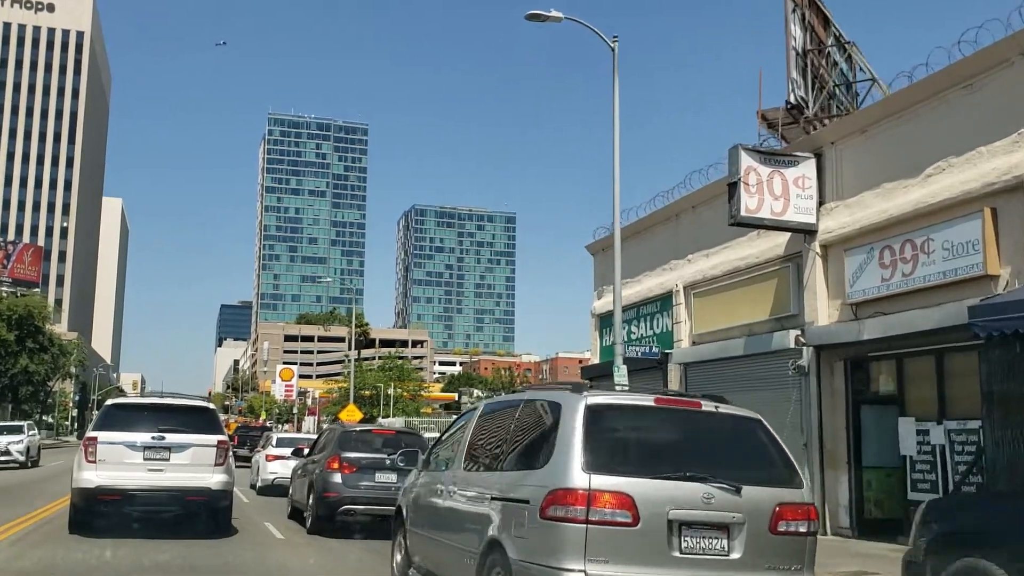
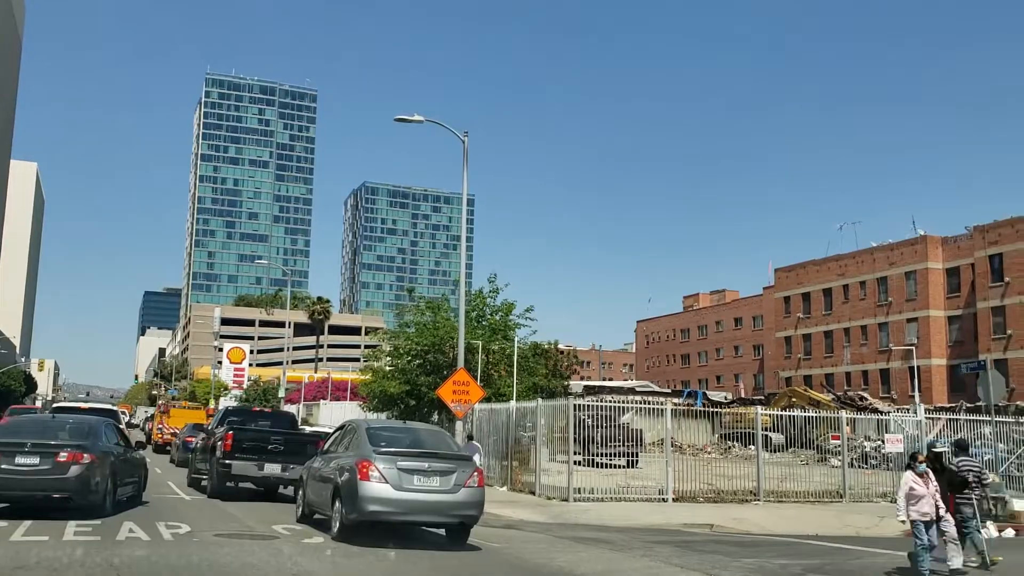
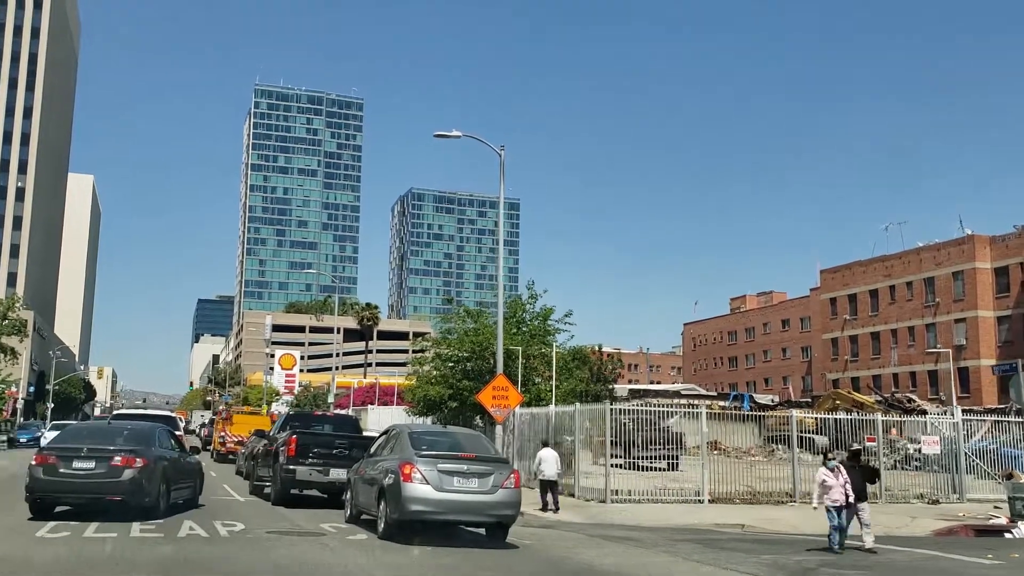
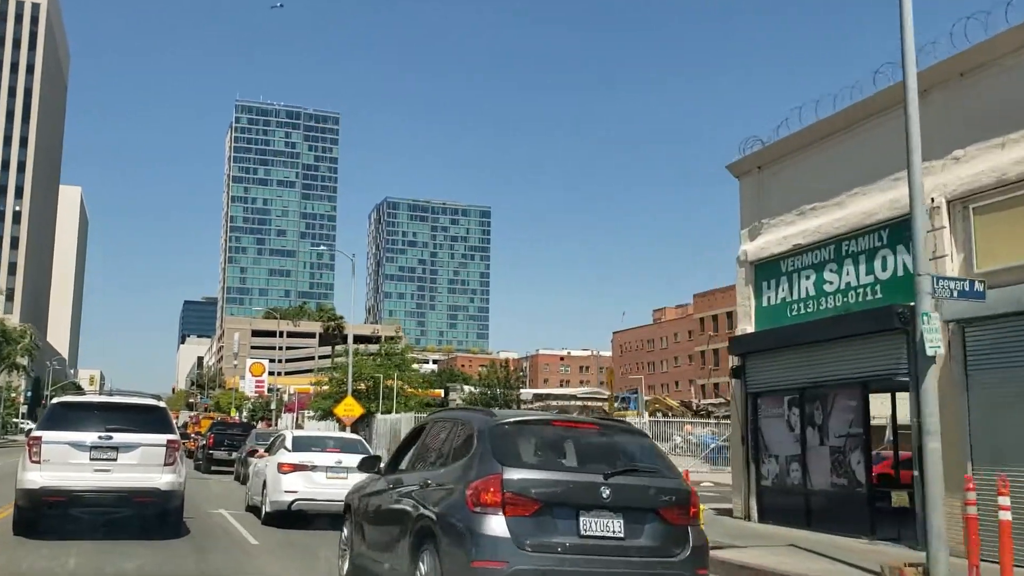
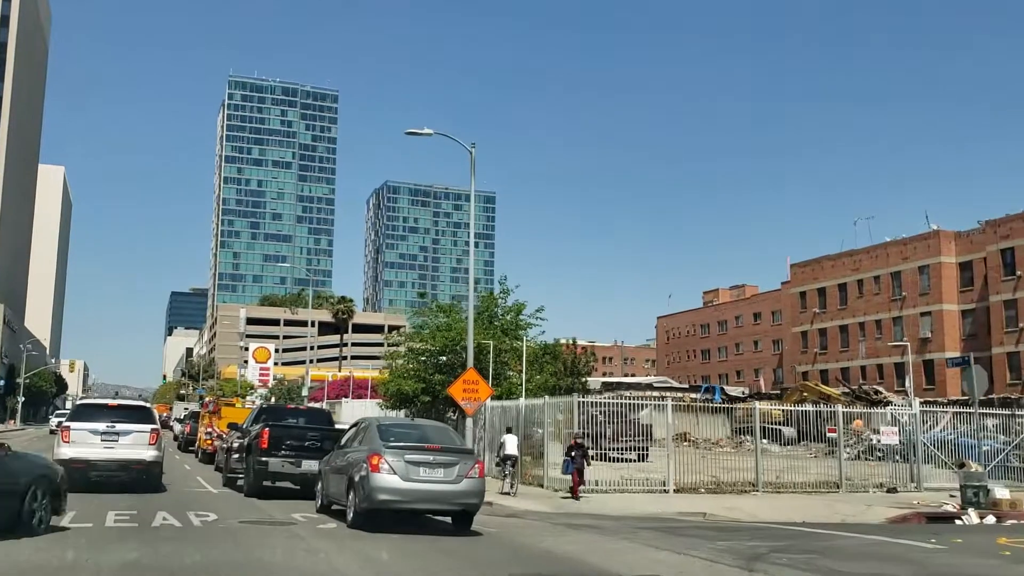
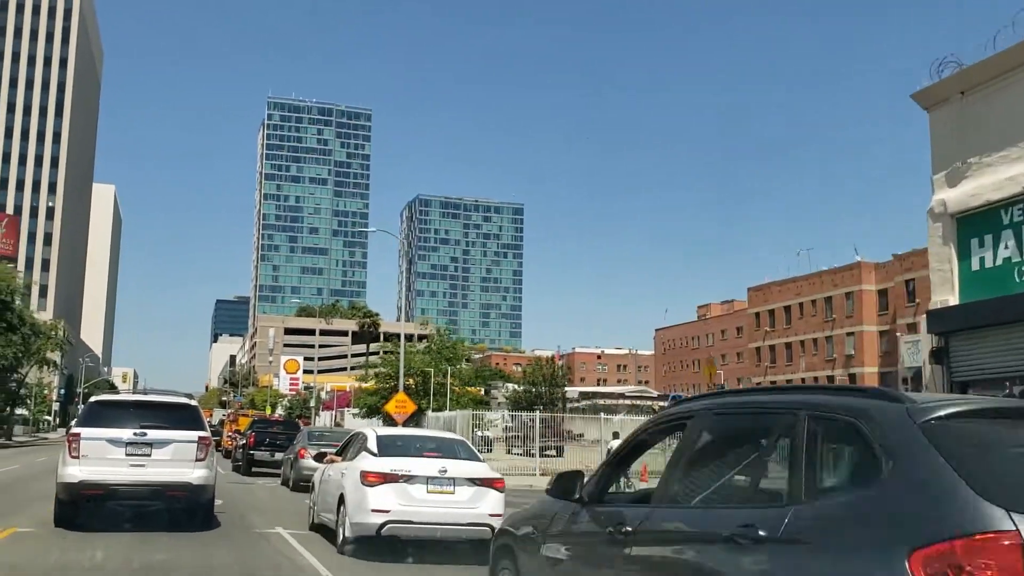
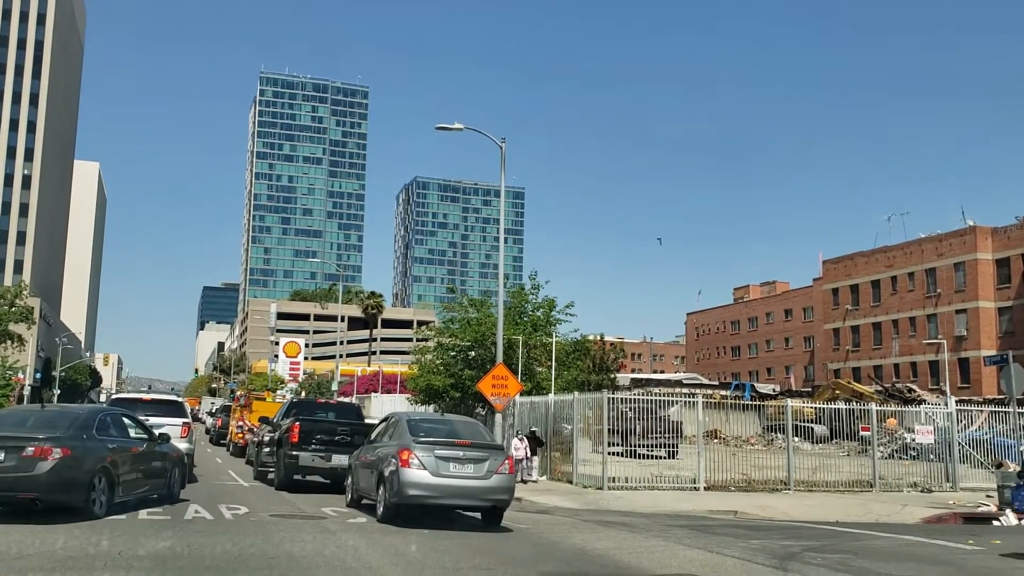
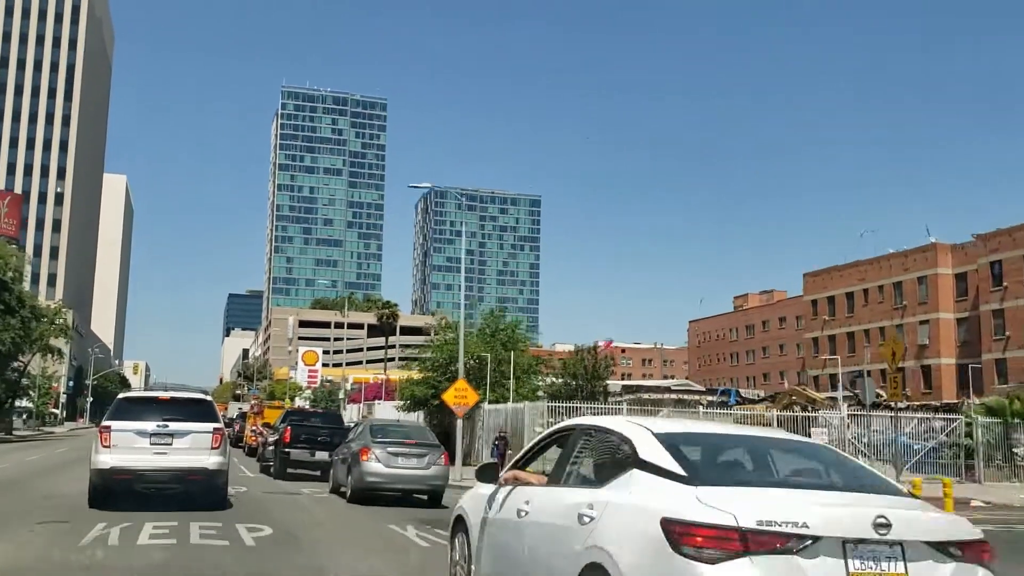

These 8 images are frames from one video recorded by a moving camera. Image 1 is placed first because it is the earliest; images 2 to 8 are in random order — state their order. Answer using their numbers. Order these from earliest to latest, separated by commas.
4, 6, 8, 5, 7, 3, 2
